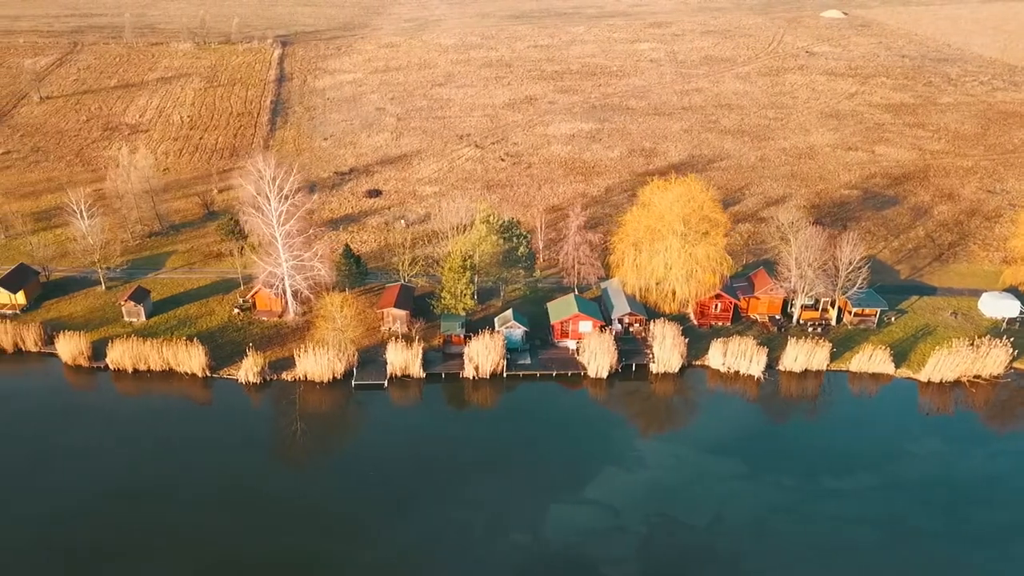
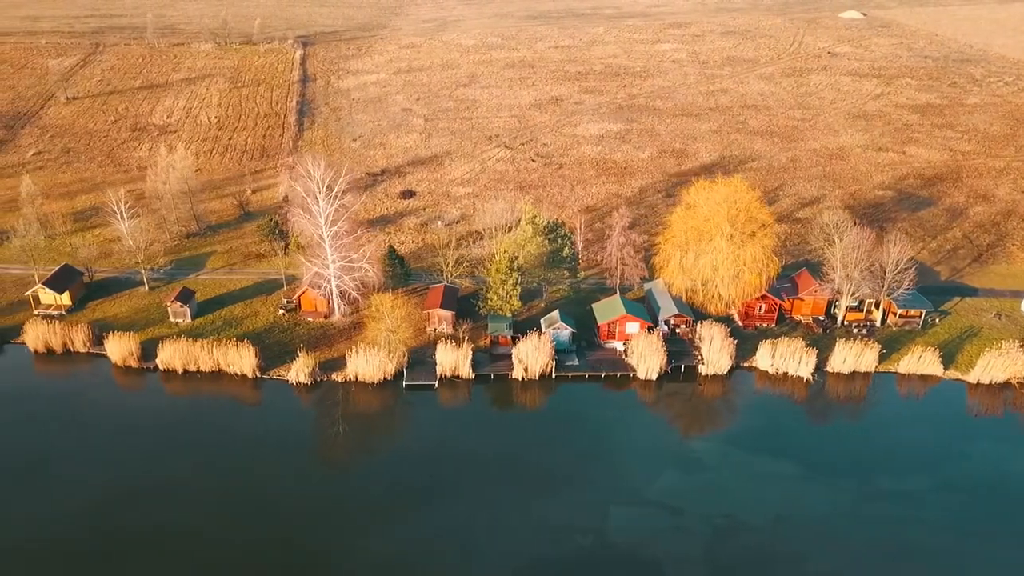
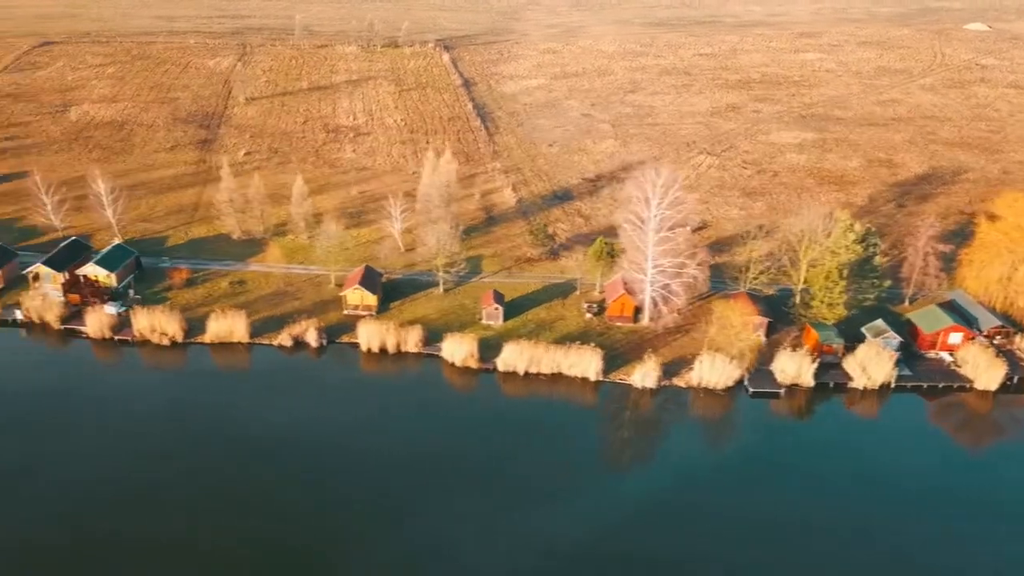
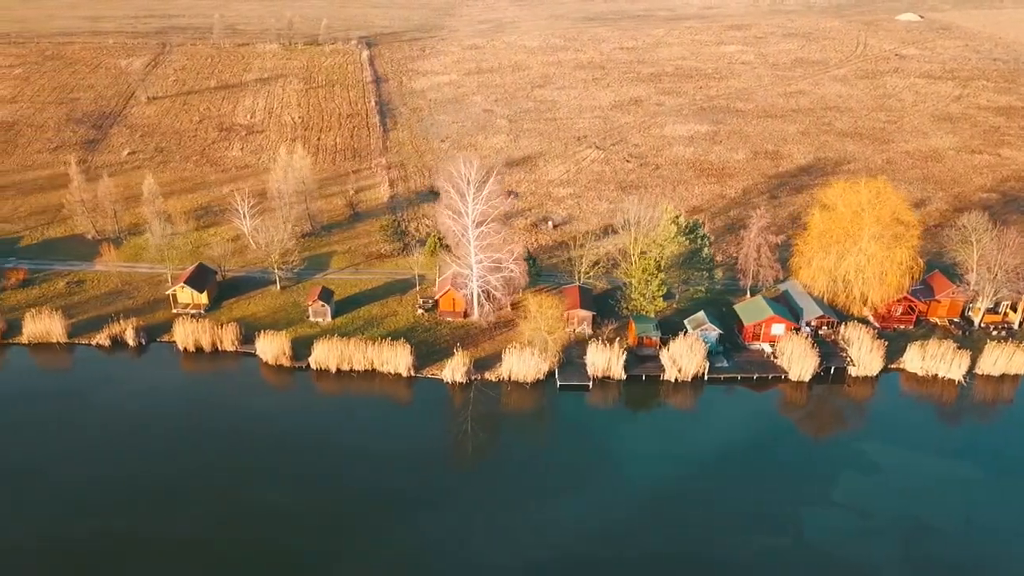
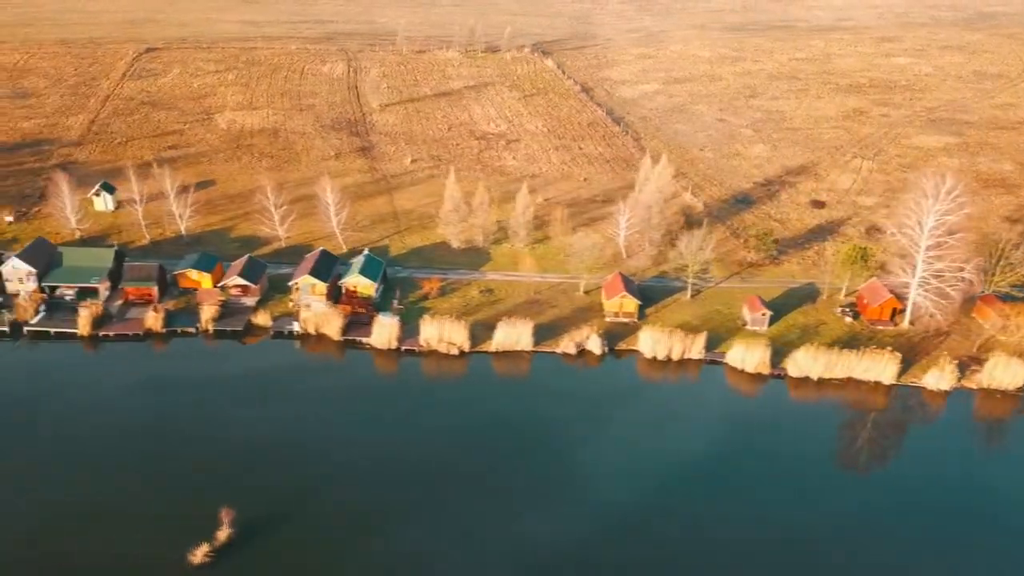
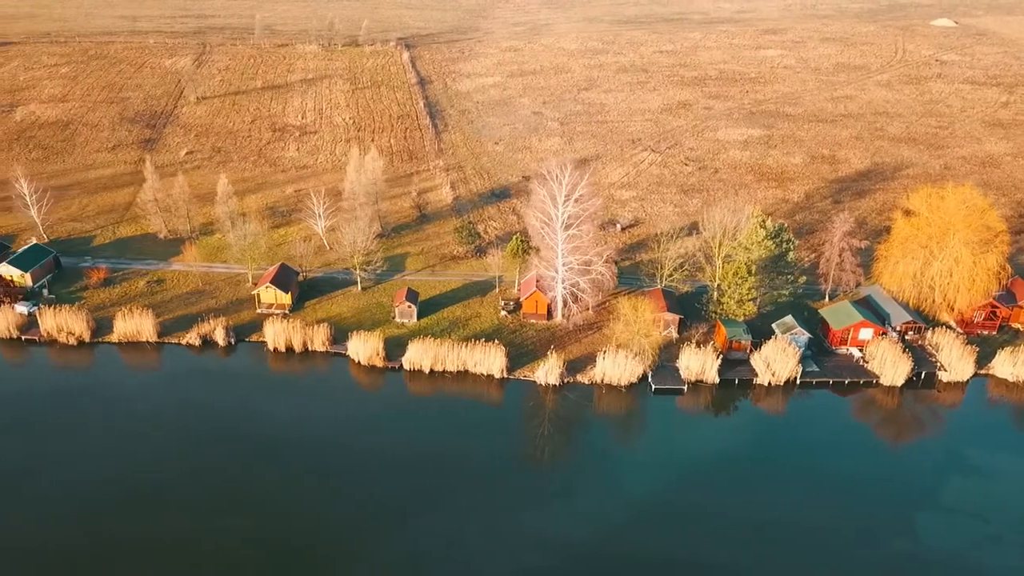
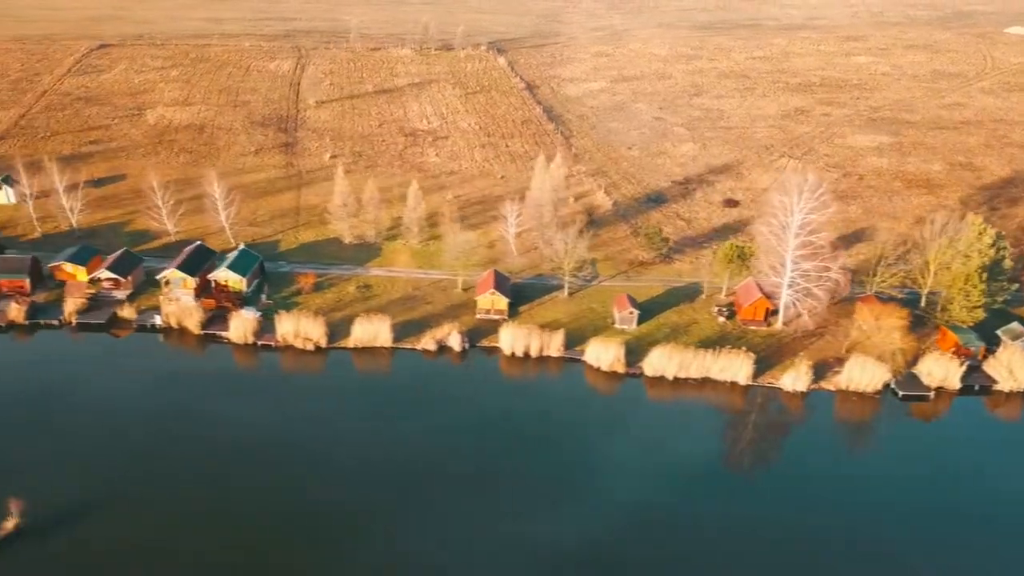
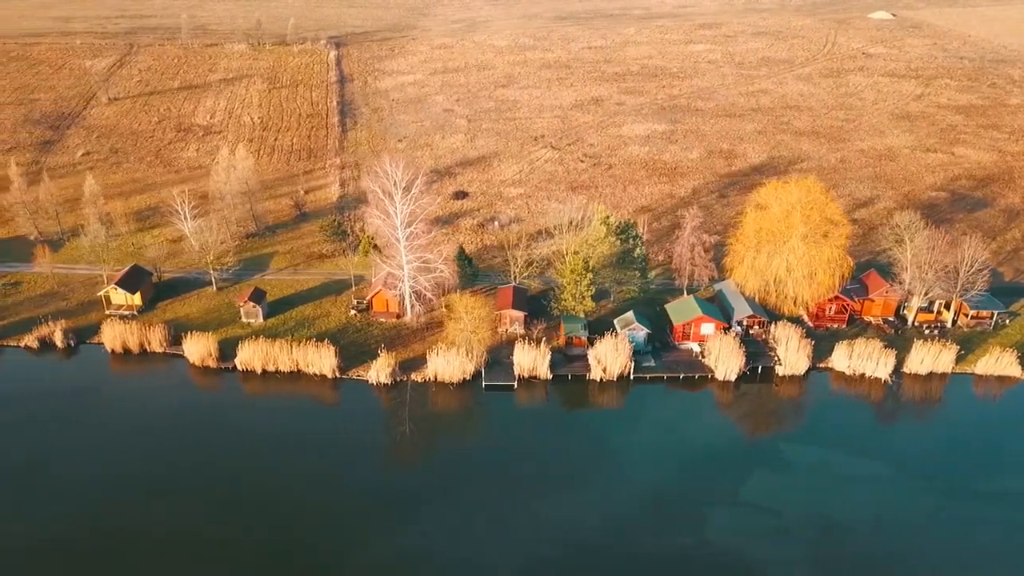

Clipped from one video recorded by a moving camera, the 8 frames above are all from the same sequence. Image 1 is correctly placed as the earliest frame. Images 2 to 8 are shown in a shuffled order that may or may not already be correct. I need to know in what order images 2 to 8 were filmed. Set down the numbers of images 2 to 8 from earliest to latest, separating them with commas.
2, 8, 4, 6, 3, 7, 5
